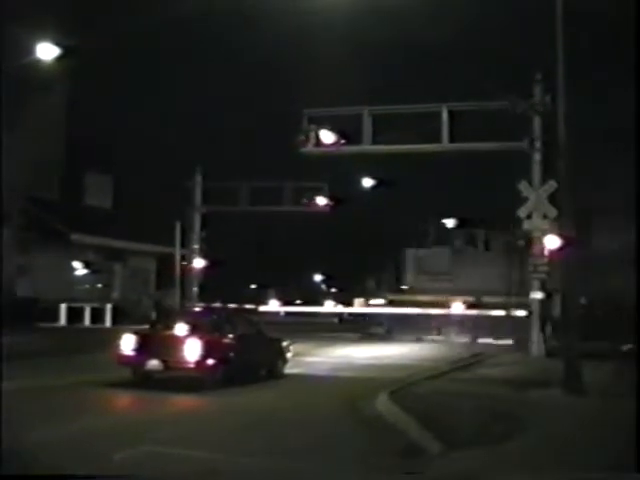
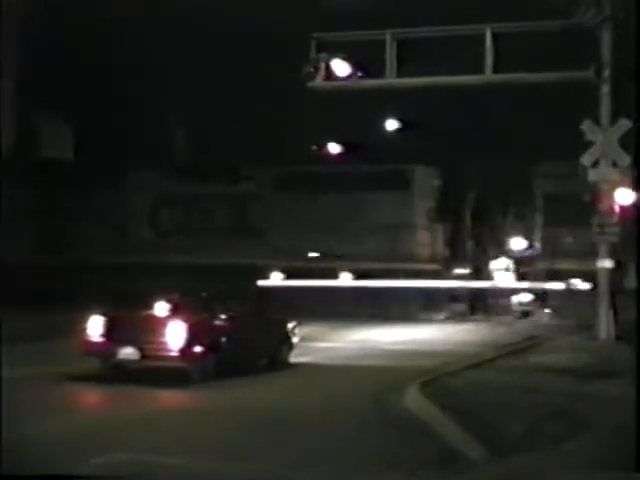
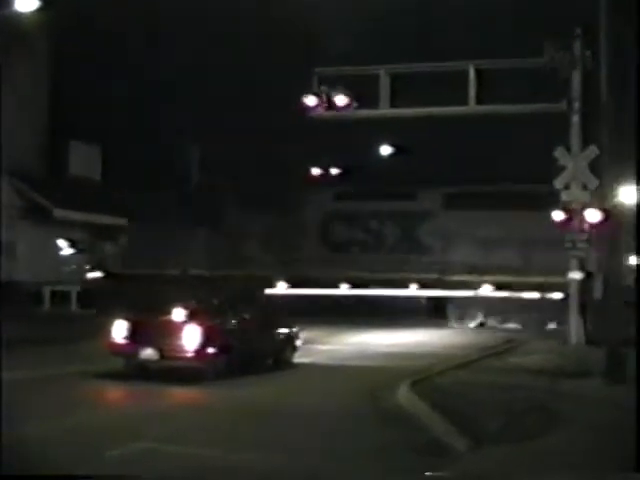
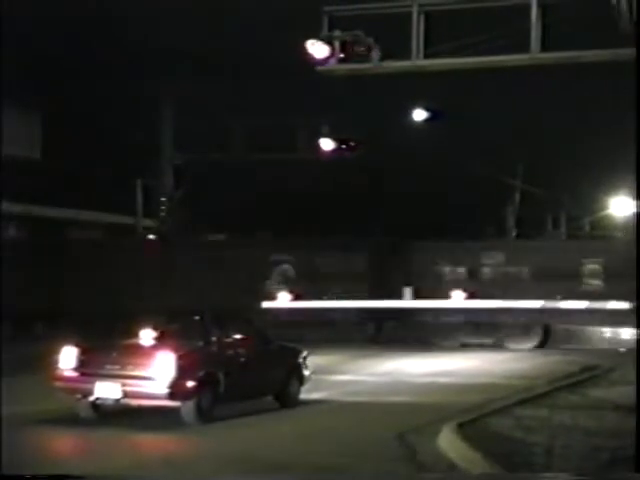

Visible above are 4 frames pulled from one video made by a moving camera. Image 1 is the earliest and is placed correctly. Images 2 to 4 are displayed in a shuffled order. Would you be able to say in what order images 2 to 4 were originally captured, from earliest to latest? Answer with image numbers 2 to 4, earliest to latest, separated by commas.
3, 2, 4
